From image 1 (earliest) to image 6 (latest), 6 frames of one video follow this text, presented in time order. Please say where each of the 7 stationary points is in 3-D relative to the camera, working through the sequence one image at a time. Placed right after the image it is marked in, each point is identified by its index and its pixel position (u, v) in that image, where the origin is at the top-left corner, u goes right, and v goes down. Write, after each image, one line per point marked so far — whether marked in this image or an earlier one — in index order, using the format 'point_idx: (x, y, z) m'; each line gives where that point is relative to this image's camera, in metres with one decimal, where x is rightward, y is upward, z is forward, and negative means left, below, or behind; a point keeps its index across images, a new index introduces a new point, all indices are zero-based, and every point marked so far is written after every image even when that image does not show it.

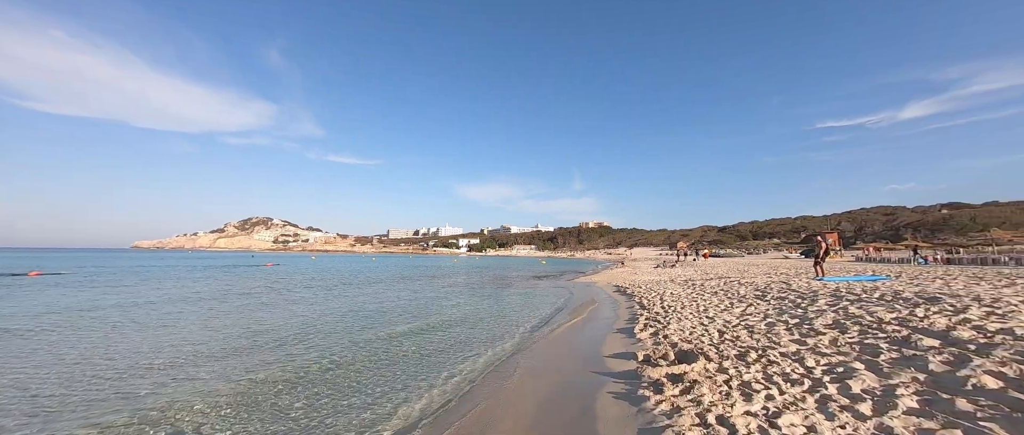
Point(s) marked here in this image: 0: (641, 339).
0: (+2.2, -2.0, +5.9) m
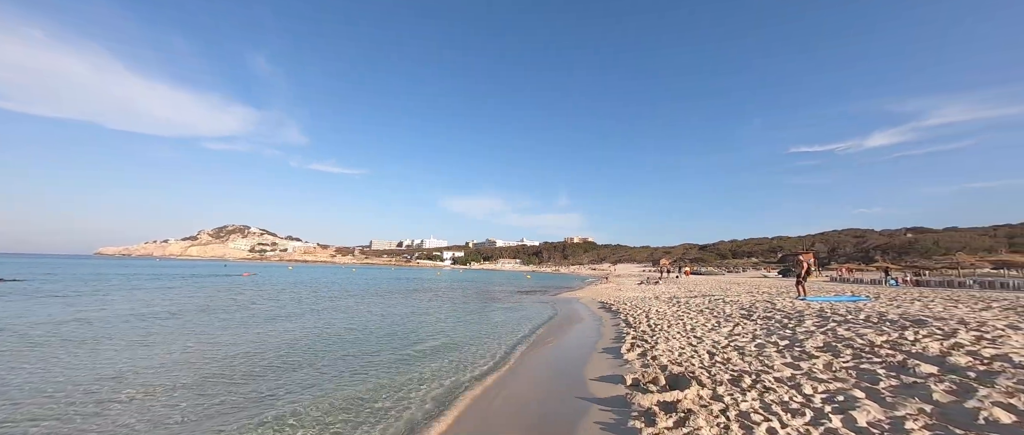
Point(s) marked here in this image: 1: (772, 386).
0: (+1.8, -2.3, +5.6) m
1: (+2.8, -1.8, +3.9) m
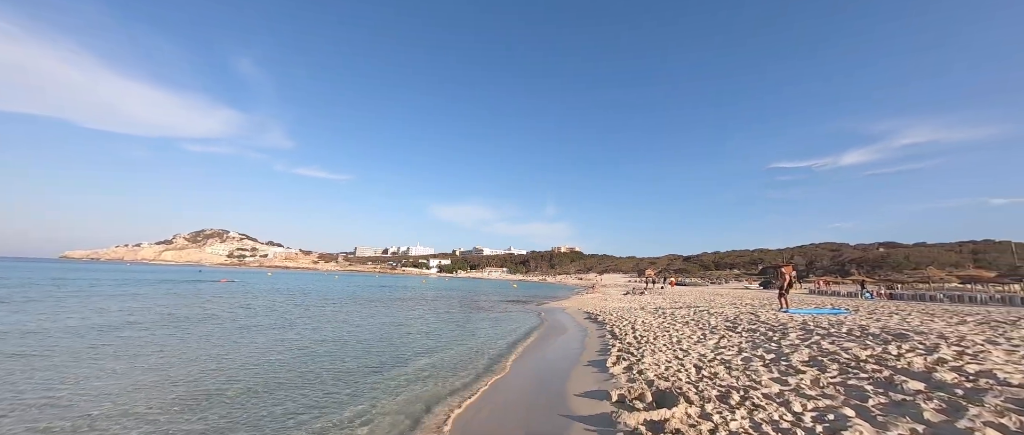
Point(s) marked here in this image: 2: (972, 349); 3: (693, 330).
0: (+1.6, -2.4, +5.4) m
1: (+2.6, -2.0, +3.8) m
2: (+6.5, -1.9, +5.1) m
3: (+4.7, -2.9, +9.2) m
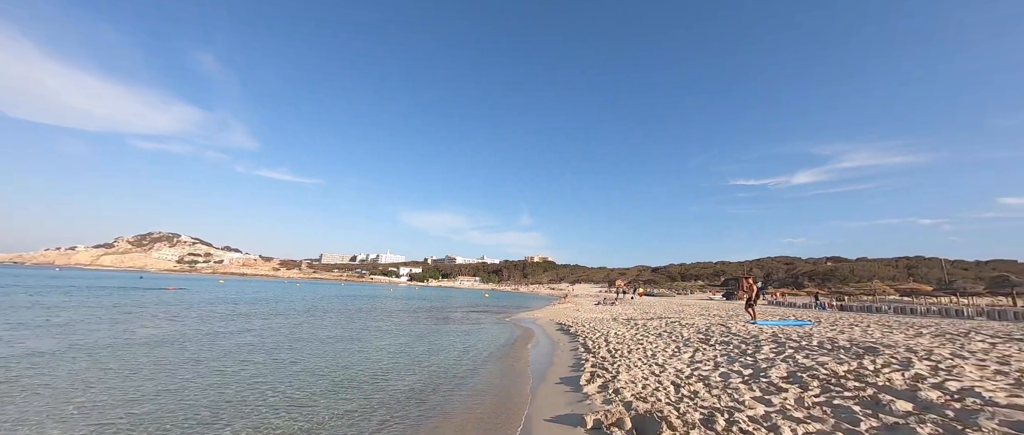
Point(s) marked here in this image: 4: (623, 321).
0: (+1.1, -2.5, +5.0) m
1: (+2.3, -2.0, +3.4) m
2: (+6.1, -2.1, +5.0) m
3: (+3.9, -3.2, +9.0) m
4: (+5.2, -4.9, +16.8) m
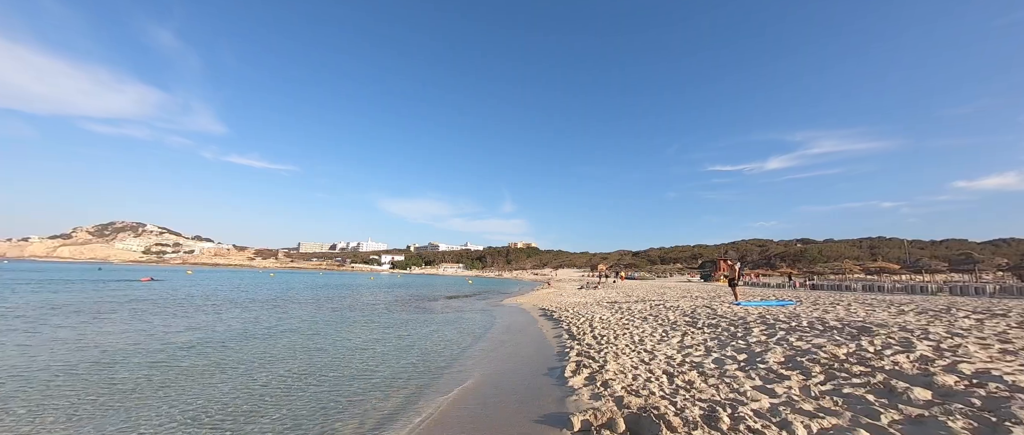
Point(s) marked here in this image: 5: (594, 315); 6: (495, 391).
0: (+0.8, -2.2, +4.5) m
1: (+2.1, -1.8, +3.0) m
2: (+5.8, -1.7, +4.8) m
3: (+3.4, -2.7, +8.7) m
4: (+4.4, -4.1, +16.6) m
5: (+2.9, -3.4, +12.6) m
6: (-0.4, -3.0, +6.1) m
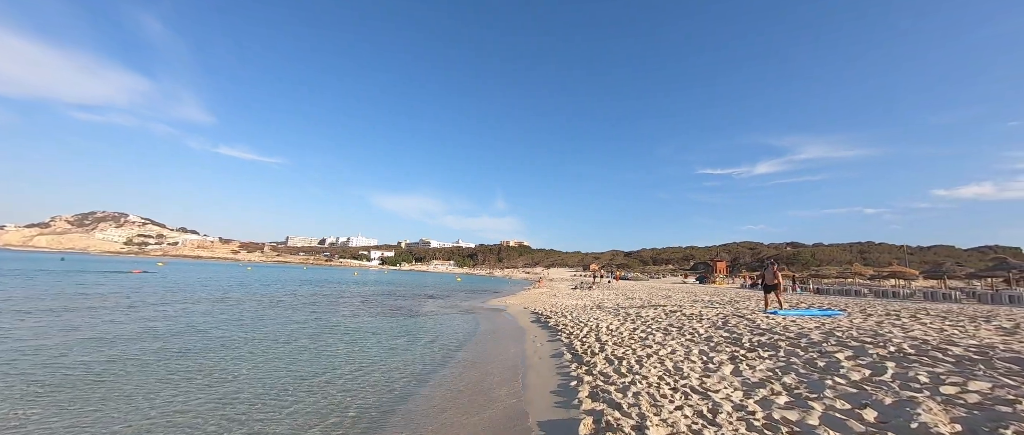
0: (+0.6, -1.8, +2.4) m
1: (+1.9, -1.5, +0.9) m
2: (+5.6, -1.4, +2.7) m
3: (+3.2, -2.3, +6.6) m
4: (+4.0, -3.7, +14.6) m
5: (+2.5, -3.1, +10.5) m
6: (-0.7, -2.6, +3.9) m
